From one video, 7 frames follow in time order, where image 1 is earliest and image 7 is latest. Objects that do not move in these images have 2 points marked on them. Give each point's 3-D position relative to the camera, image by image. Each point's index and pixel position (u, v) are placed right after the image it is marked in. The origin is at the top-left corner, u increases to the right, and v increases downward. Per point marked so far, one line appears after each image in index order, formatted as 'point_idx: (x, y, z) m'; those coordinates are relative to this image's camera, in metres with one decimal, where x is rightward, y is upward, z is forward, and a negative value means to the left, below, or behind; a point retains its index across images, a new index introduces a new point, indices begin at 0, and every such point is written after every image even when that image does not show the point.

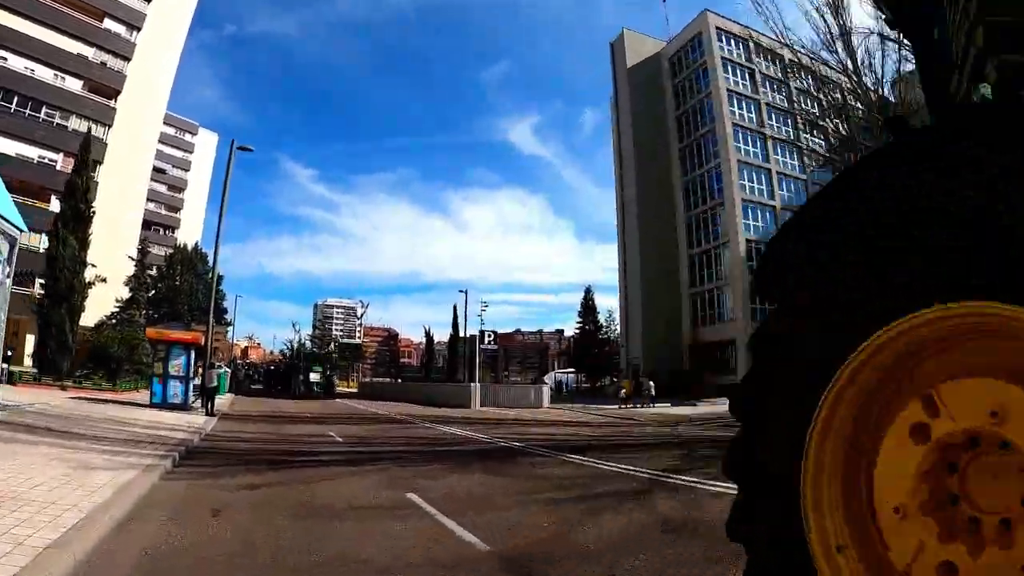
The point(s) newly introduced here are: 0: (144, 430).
0: (-7.1, -2.7, +11.3) m
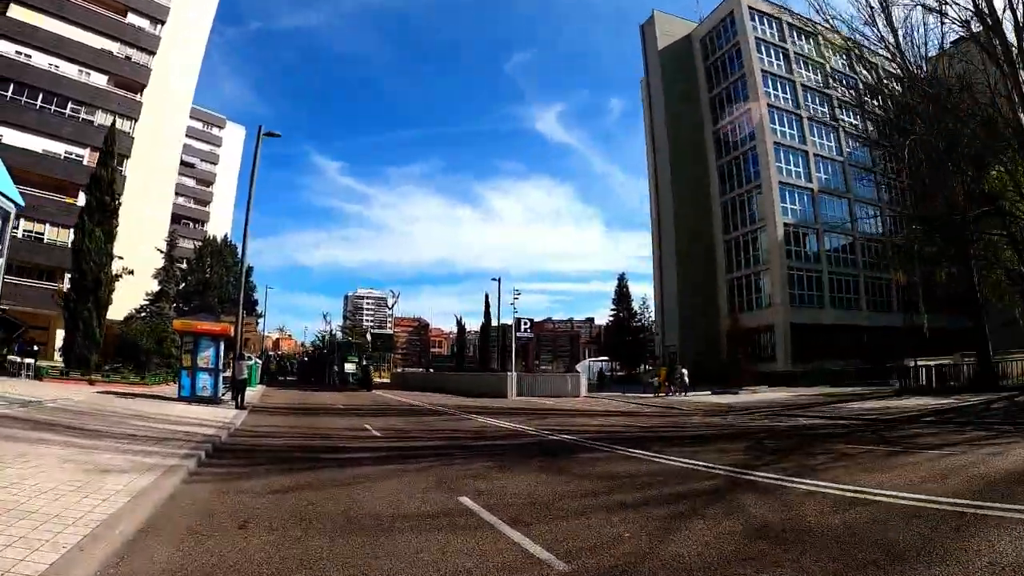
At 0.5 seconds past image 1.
0: (-6.2, -2.5, +10.6) m
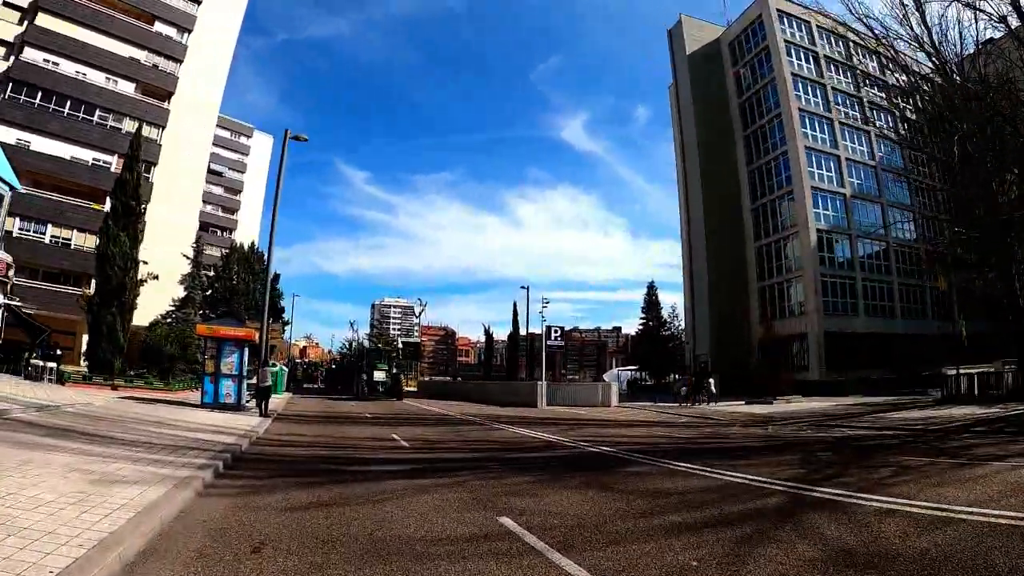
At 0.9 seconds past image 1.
0: (-5.6, -2.5, +10.2) m
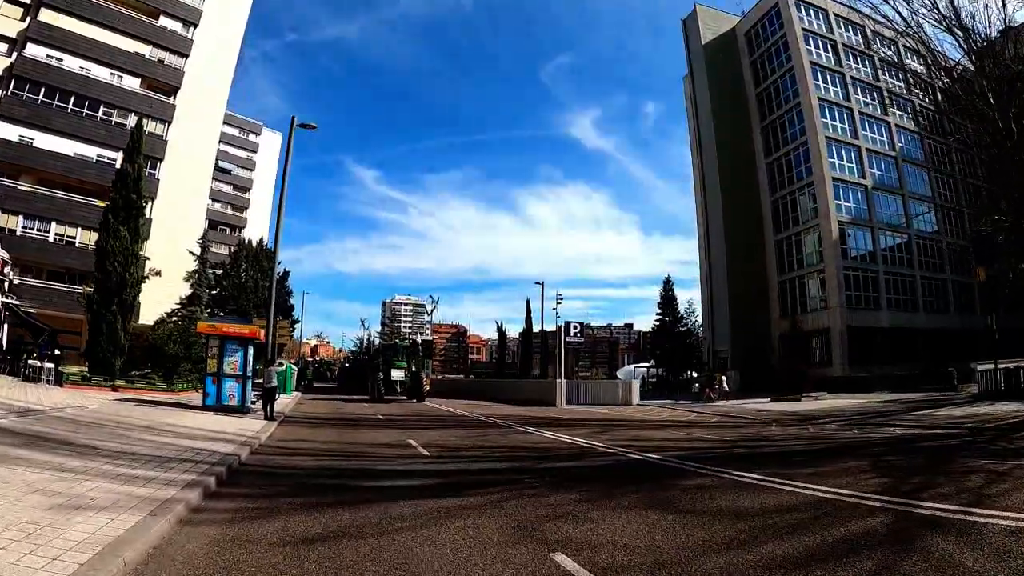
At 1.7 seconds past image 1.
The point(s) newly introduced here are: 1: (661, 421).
0: (-5.1, -2.4, +9.1) m
1: (+4.2, -3.8, +16.8) m
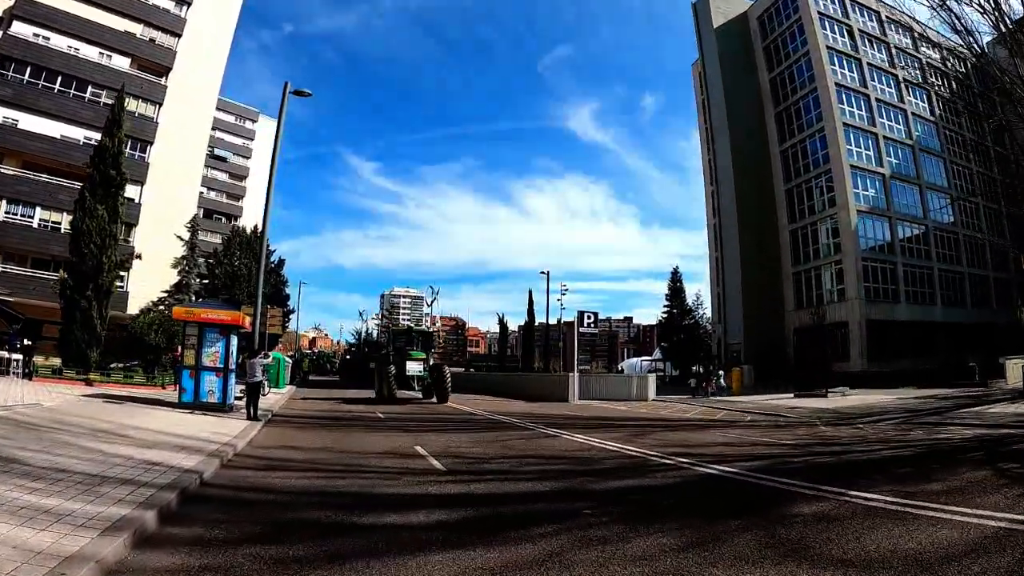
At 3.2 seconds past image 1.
0: (-4.6, -2.0, +7.3) m
1: (+4.7, -3.4, +15.0) m
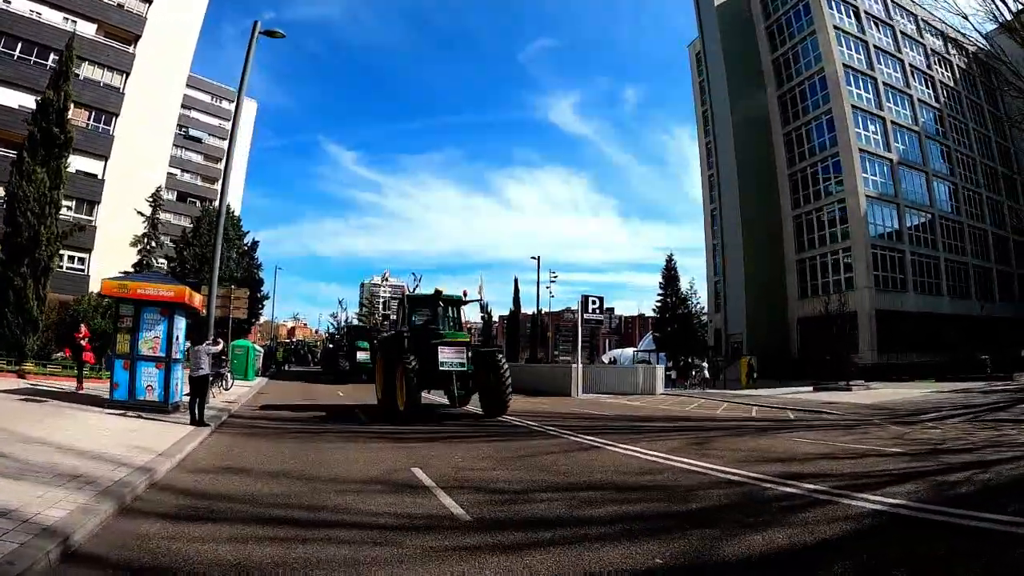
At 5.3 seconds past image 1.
0: (-4.1, -1.5, +4.7) m
1: (+4.9, -2.9, +12.7) m
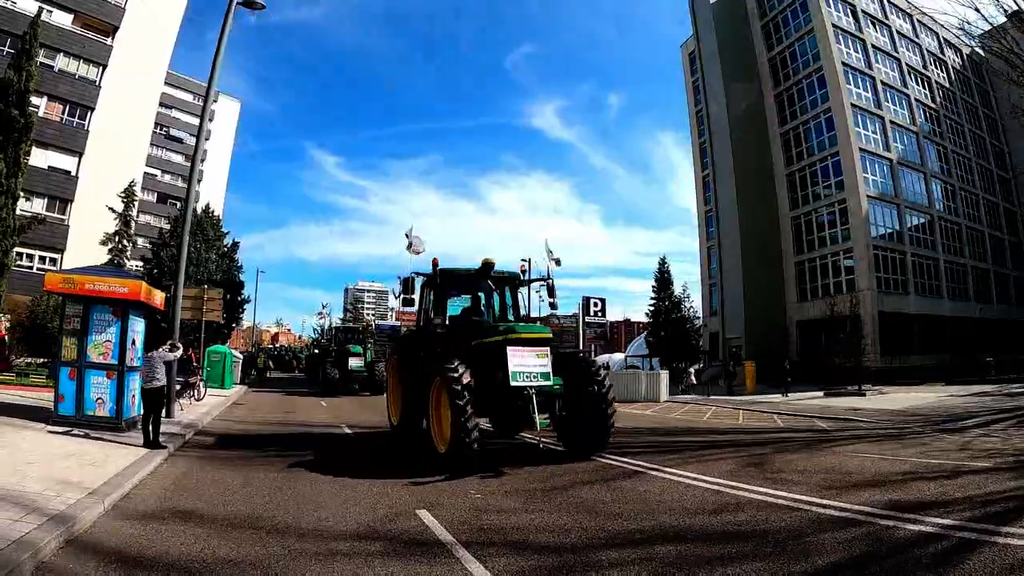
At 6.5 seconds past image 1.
0: (-3.8, -1.4, +3.2) m
1: (+5.1, -2.8, +11.3) m
